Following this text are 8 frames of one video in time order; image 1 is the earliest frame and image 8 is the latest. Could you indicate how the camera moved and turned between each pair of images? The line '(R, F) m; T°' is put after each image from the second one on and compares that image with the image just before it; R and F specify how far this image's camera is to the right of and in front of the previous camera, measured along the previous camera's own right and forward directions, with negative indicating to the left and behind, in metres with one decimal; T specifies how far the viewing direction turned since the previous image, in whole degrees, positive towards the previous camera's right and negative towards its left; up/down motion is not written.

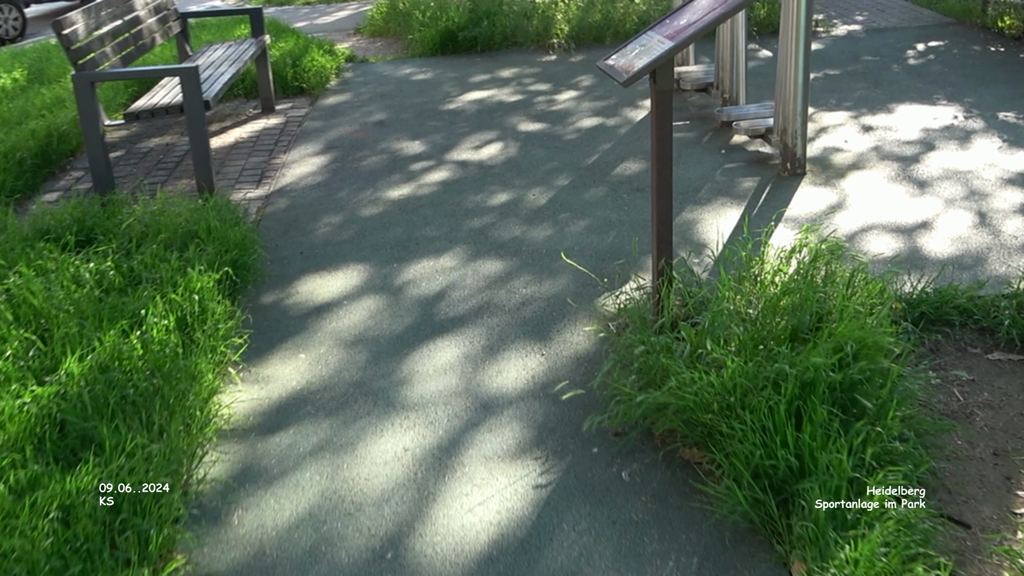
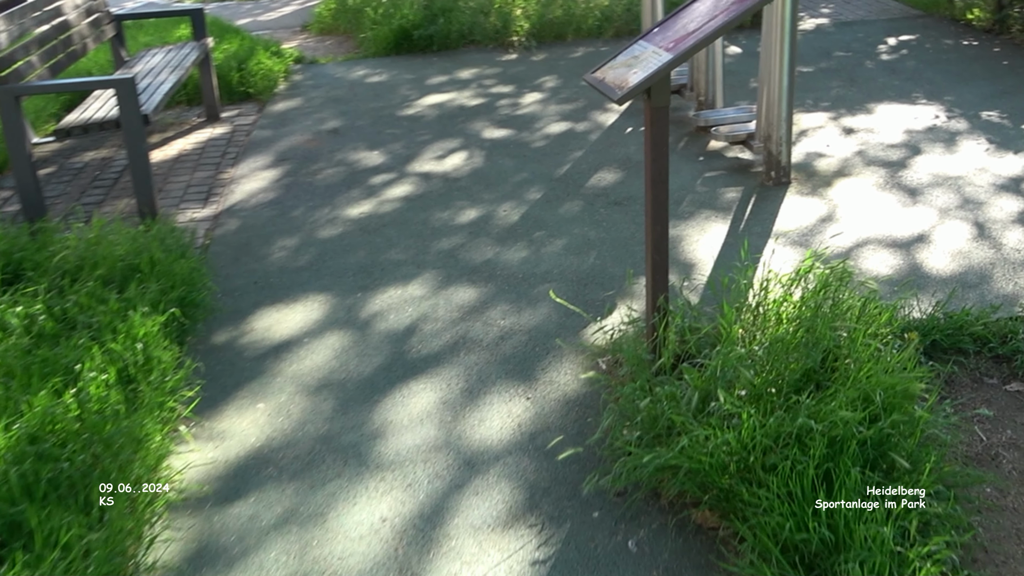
(-0.1, +0.4) m; +3°
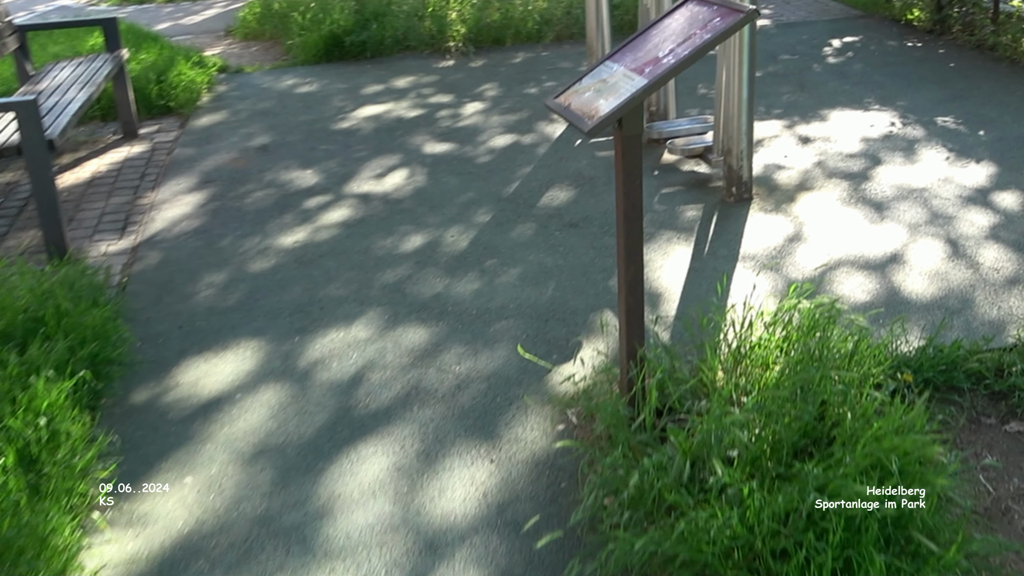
(-0.1, +0.4) m; +4°
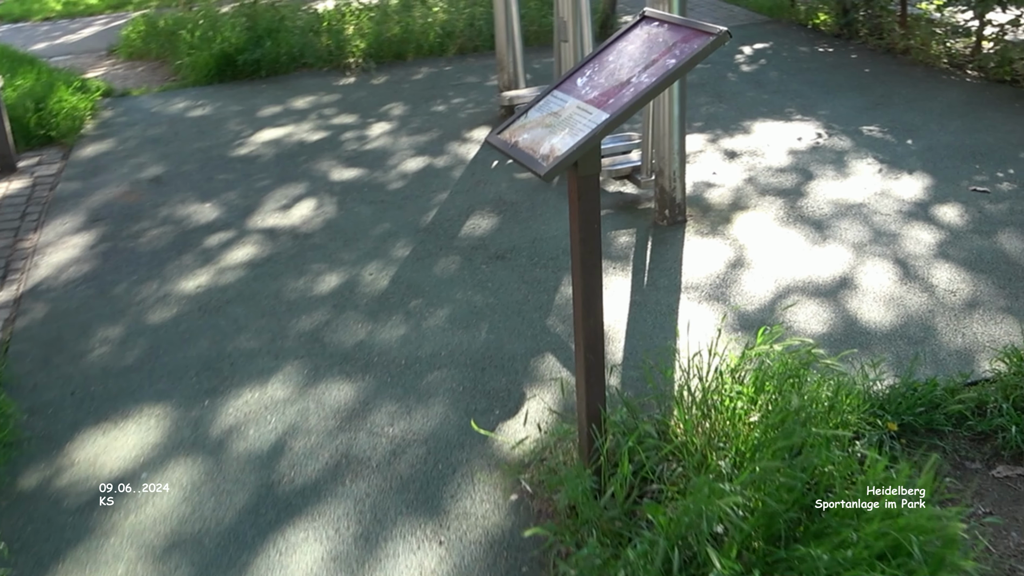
(-0.1, +0.3) m; +5°
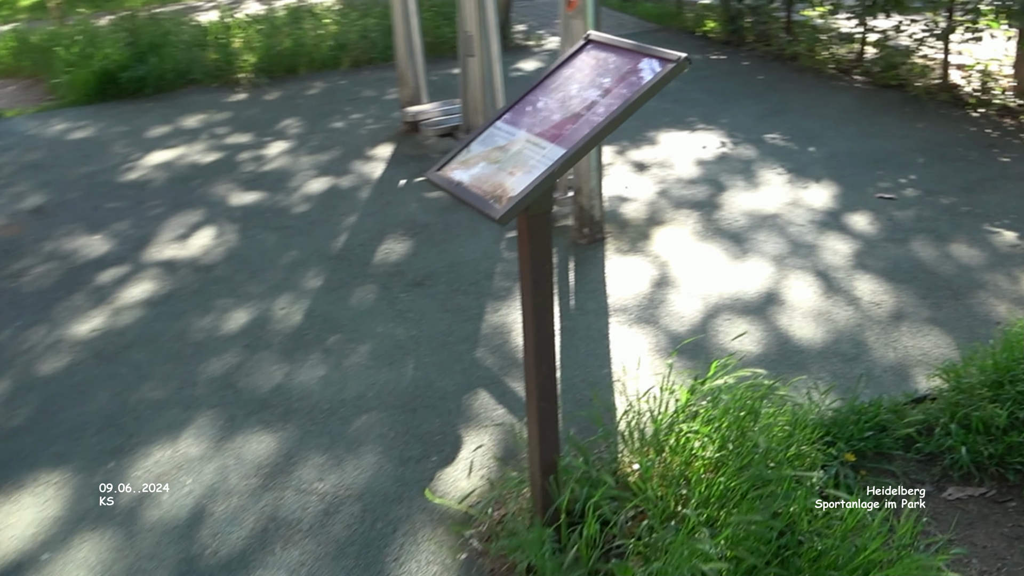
(-0.1, +0.2) m; +6°
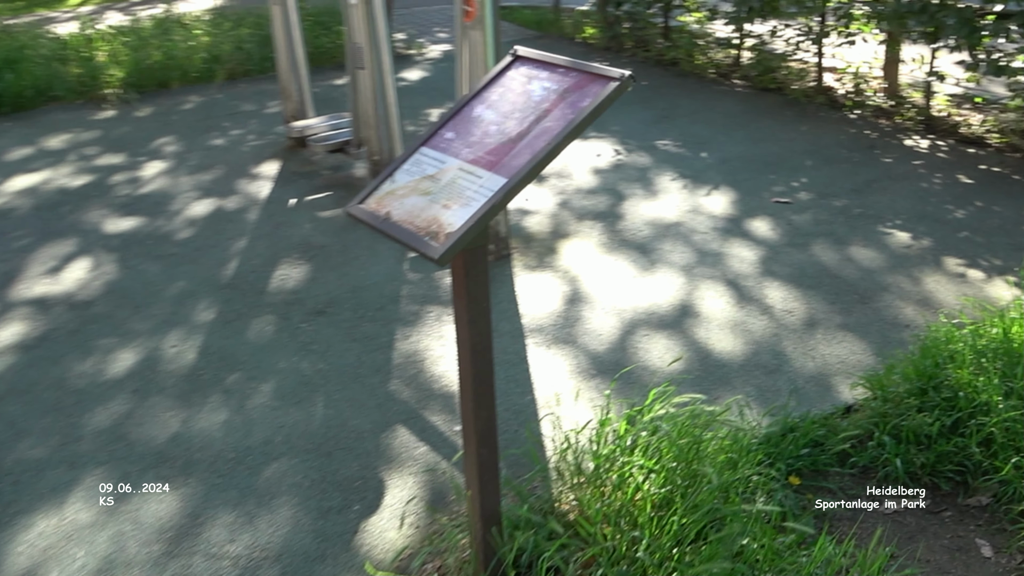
(-0.1, +0.2) m; +7°
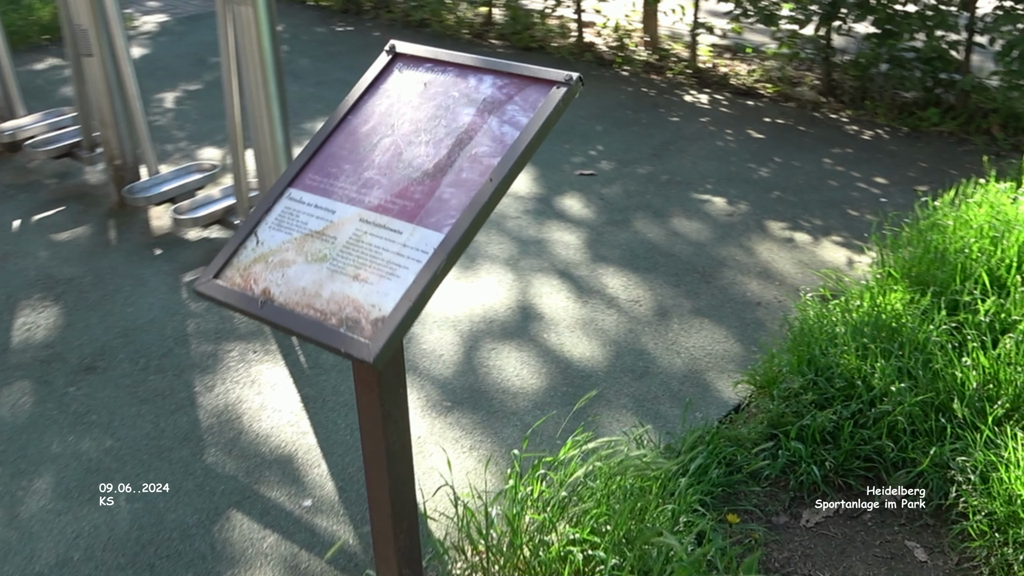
(-0.3, +0.6) m; +15°
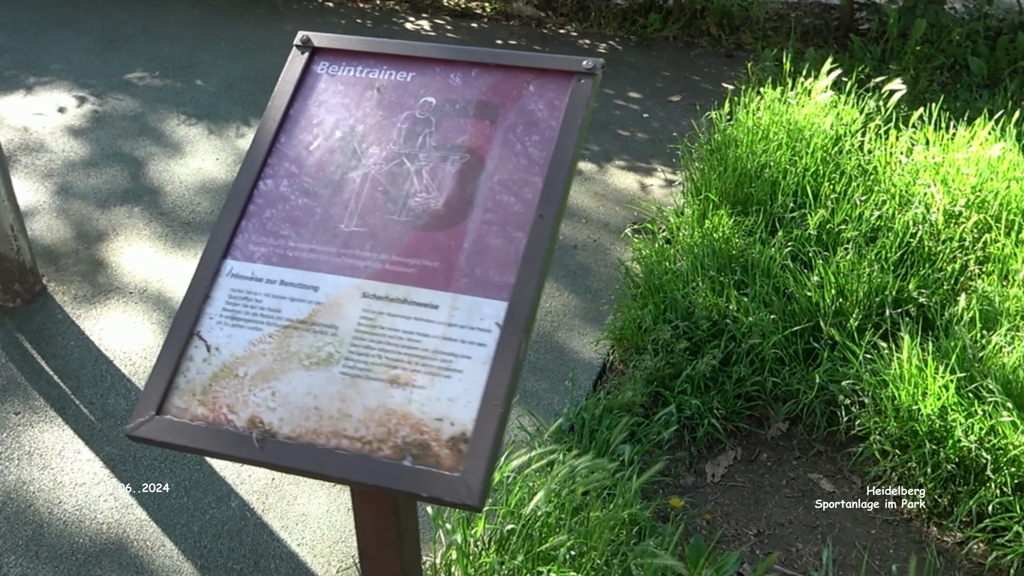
(-0.4, +0.5) m; +18°
